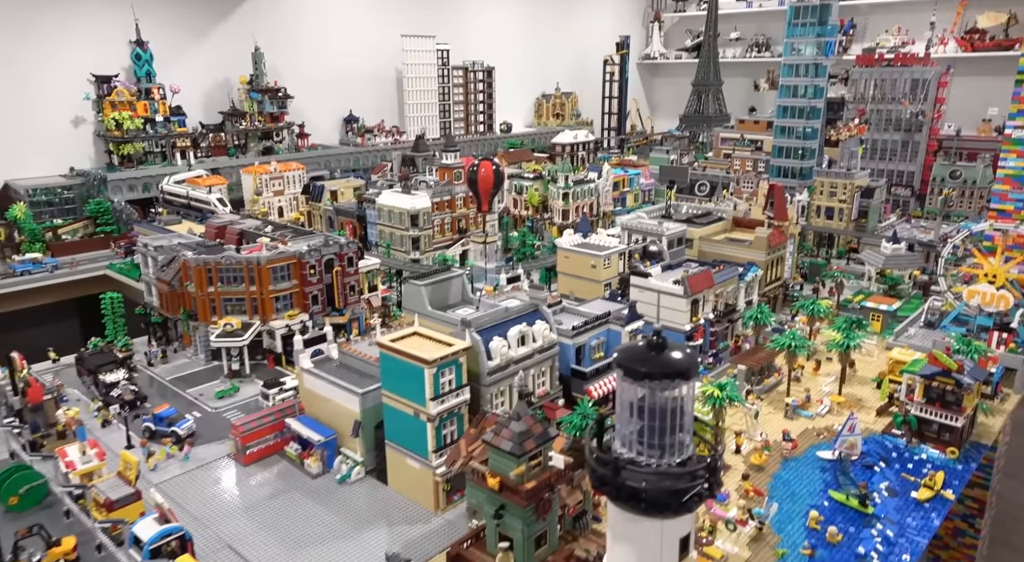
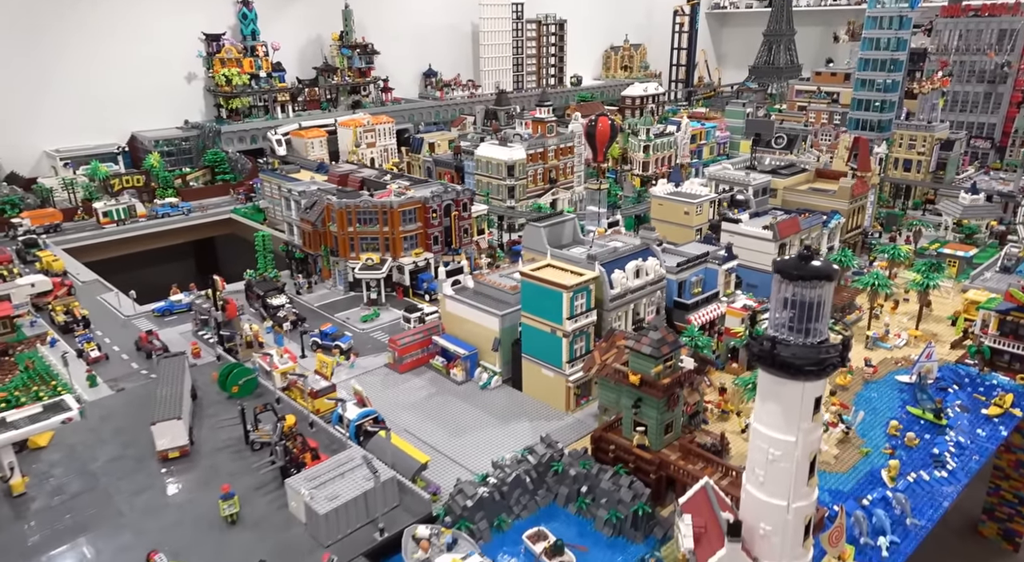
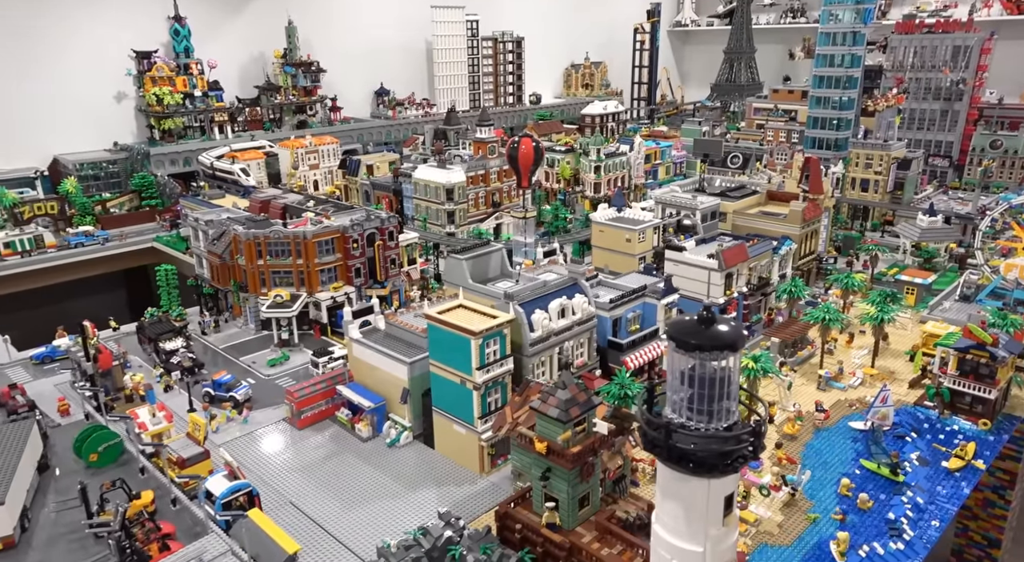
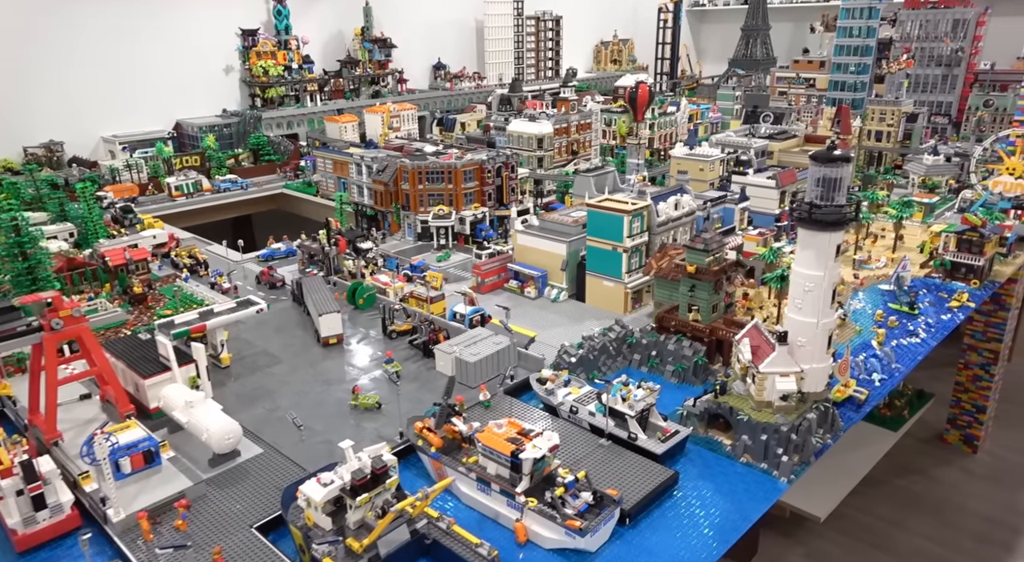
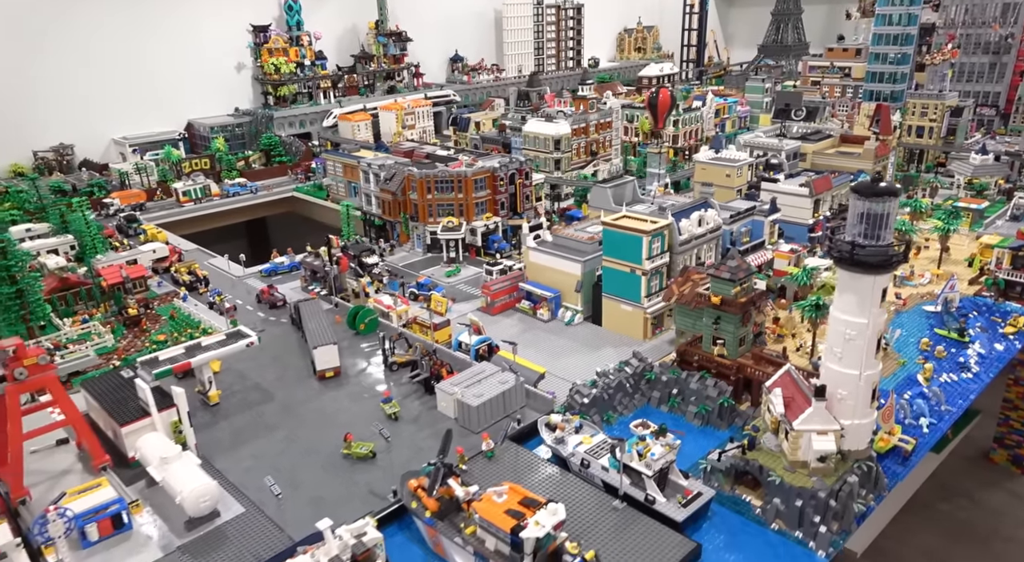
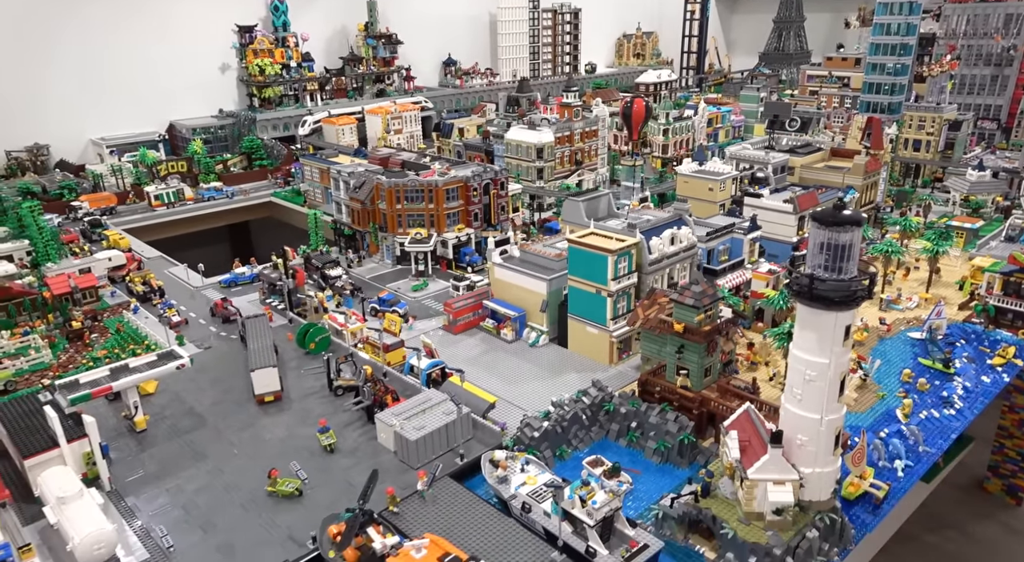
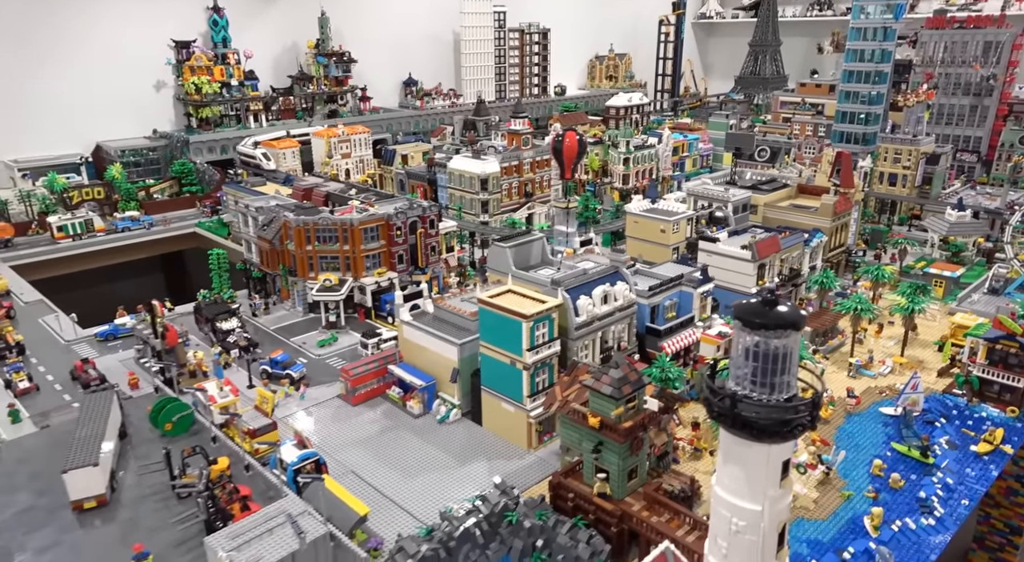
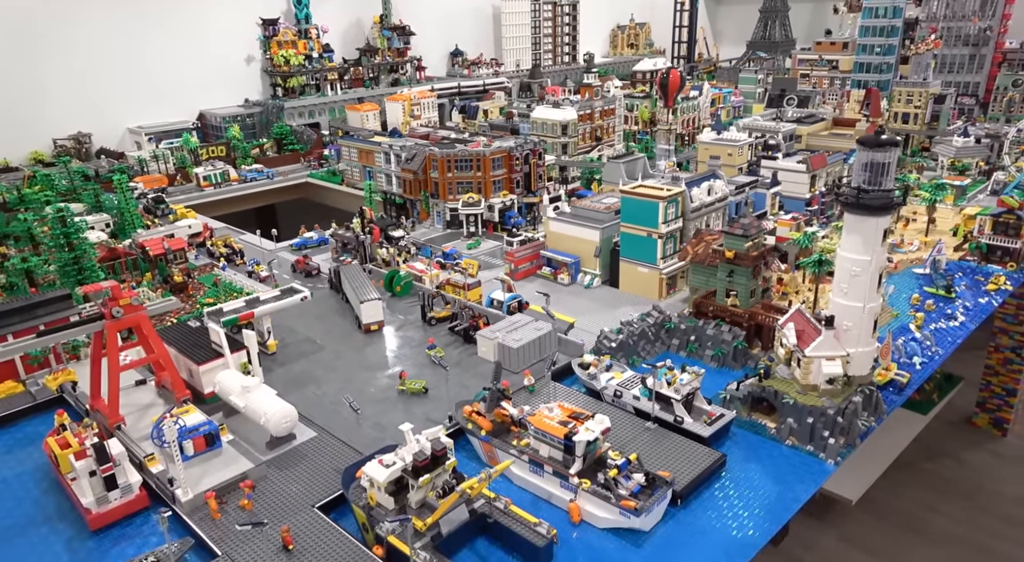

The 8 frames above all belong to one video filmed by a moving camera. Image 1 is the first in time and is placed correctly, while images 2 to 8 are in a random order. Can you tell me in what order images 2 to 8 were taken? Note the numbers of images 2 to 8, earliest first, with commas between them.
3, 7, 2, 6, 5, 8, 4
